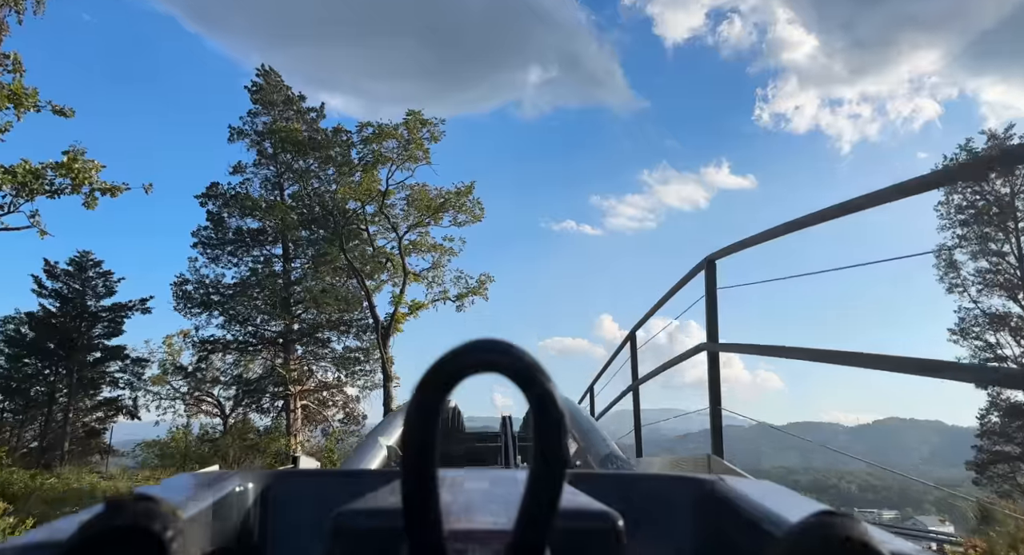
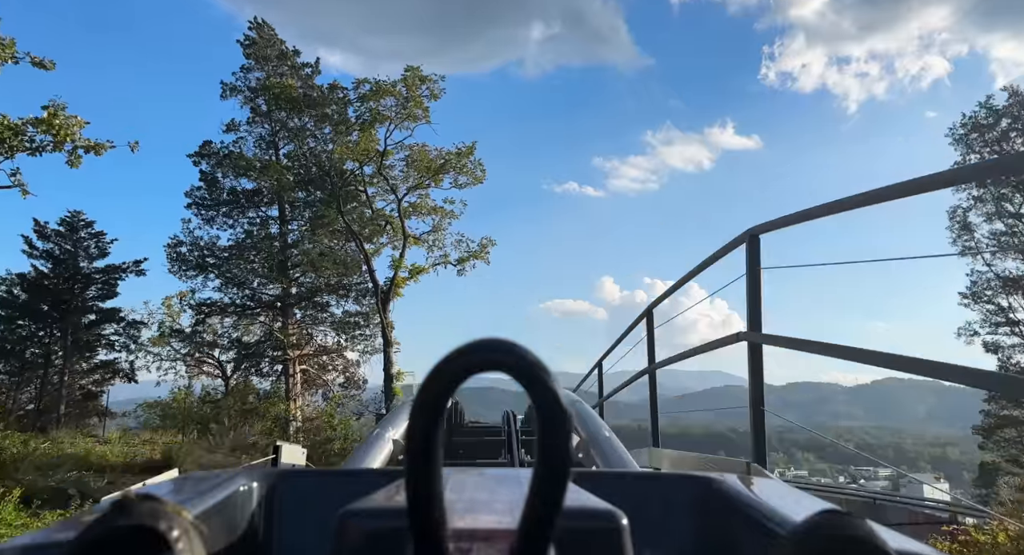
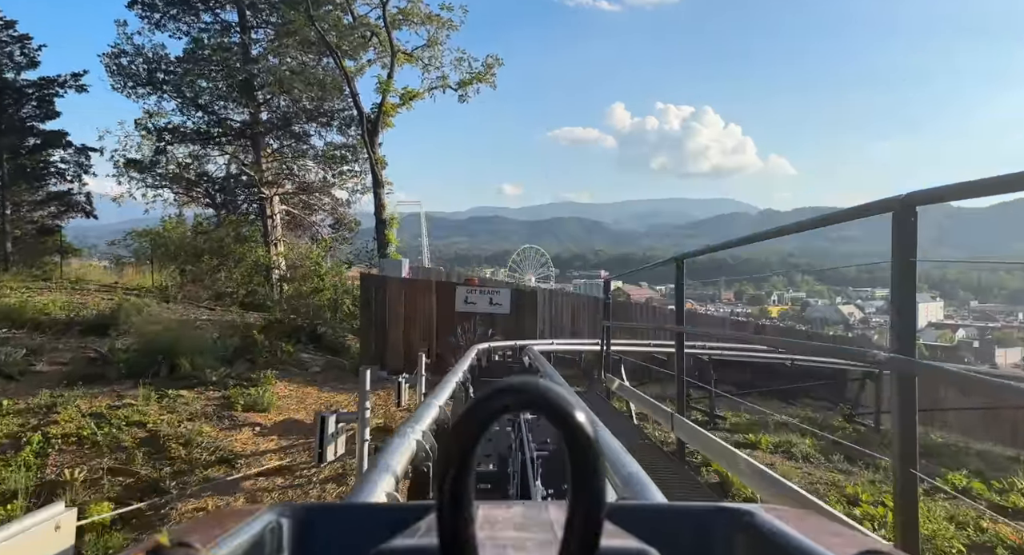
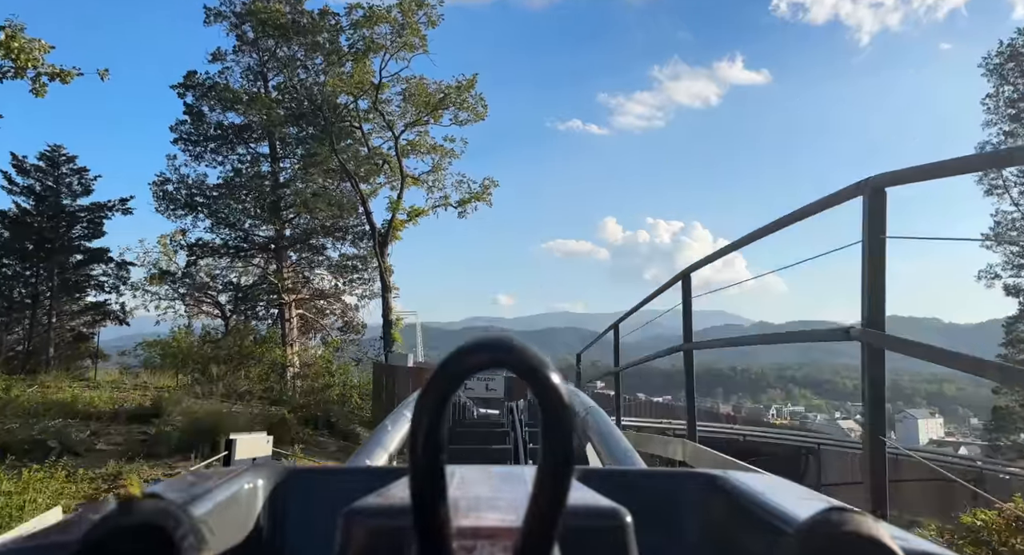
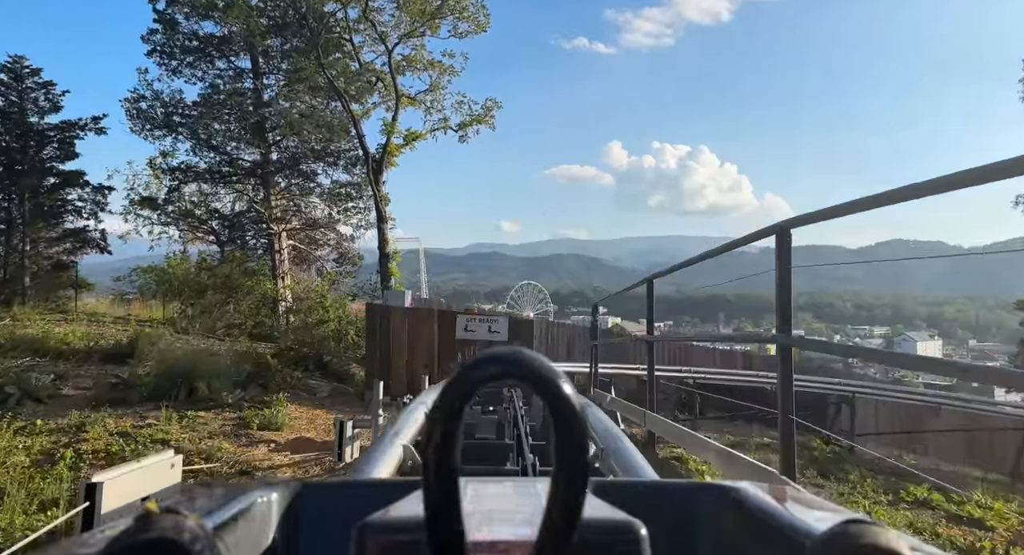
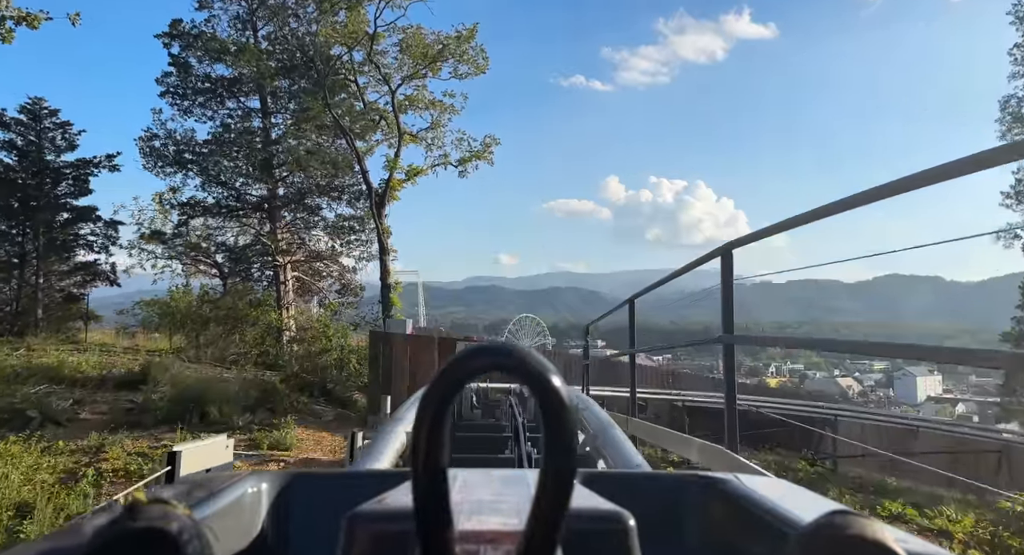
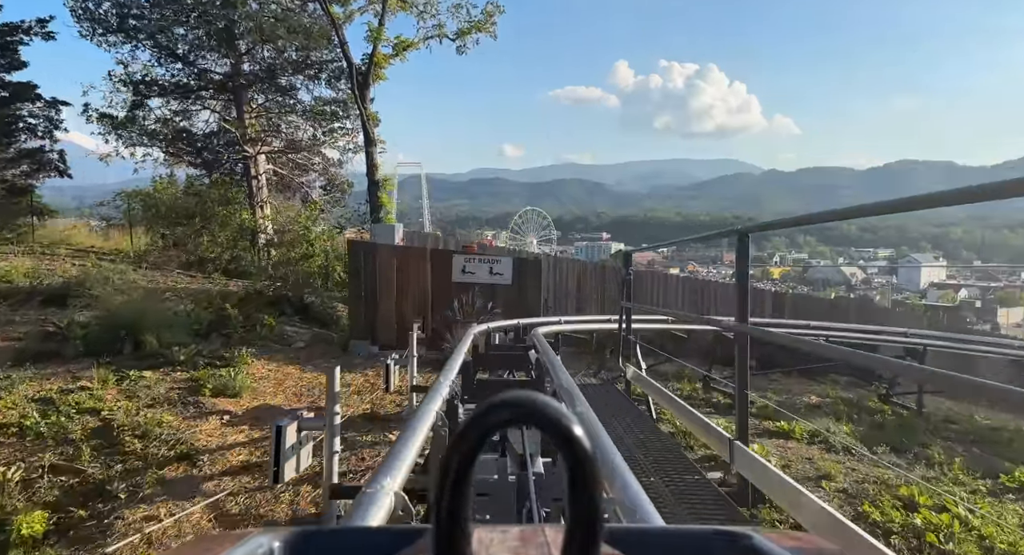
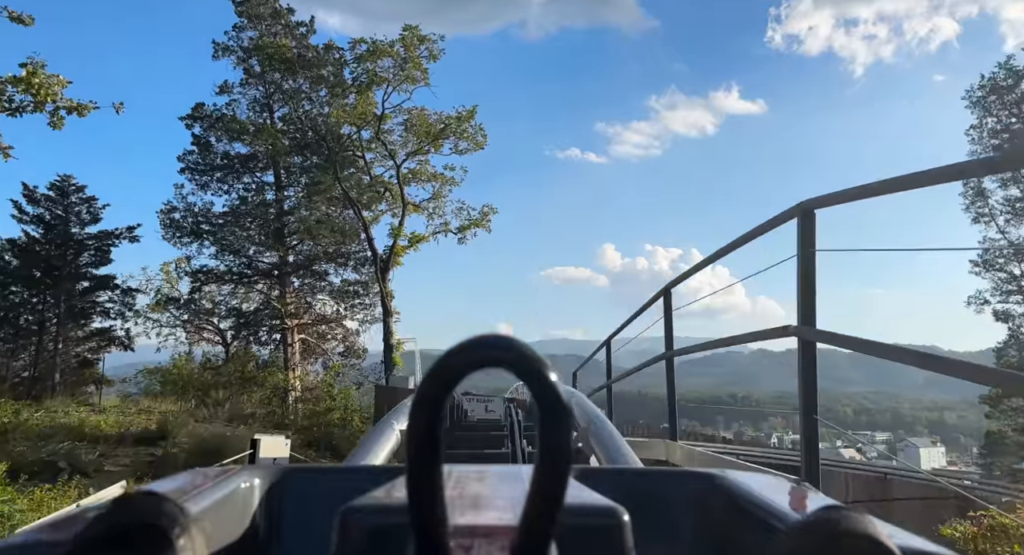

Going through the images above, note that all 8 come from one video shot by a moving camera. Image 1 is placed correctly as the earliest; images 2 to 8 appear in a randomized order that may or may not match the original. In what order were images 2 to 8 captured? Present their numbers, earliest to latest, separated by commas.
2, 8, 4, 6, 5, 3, 7
